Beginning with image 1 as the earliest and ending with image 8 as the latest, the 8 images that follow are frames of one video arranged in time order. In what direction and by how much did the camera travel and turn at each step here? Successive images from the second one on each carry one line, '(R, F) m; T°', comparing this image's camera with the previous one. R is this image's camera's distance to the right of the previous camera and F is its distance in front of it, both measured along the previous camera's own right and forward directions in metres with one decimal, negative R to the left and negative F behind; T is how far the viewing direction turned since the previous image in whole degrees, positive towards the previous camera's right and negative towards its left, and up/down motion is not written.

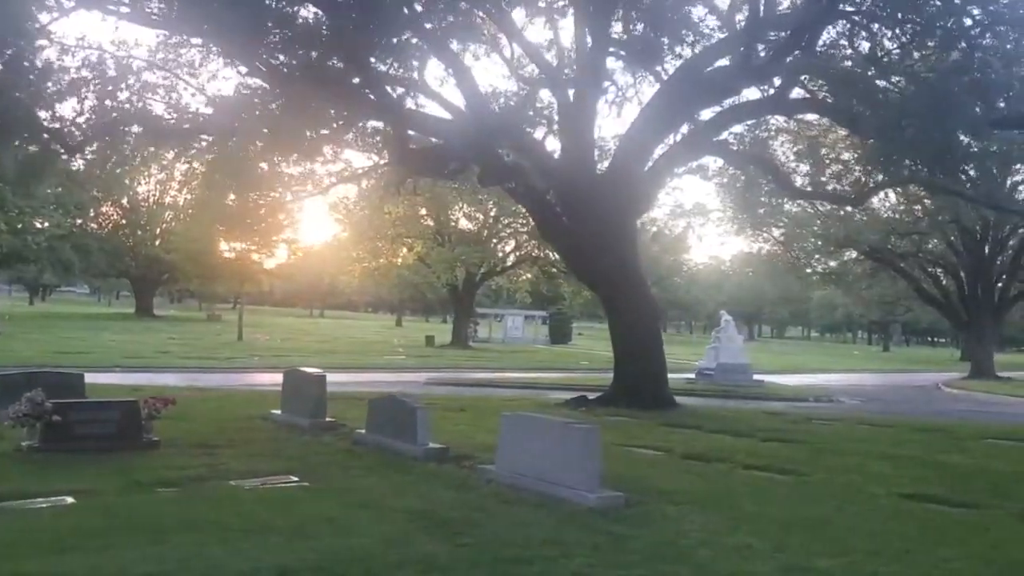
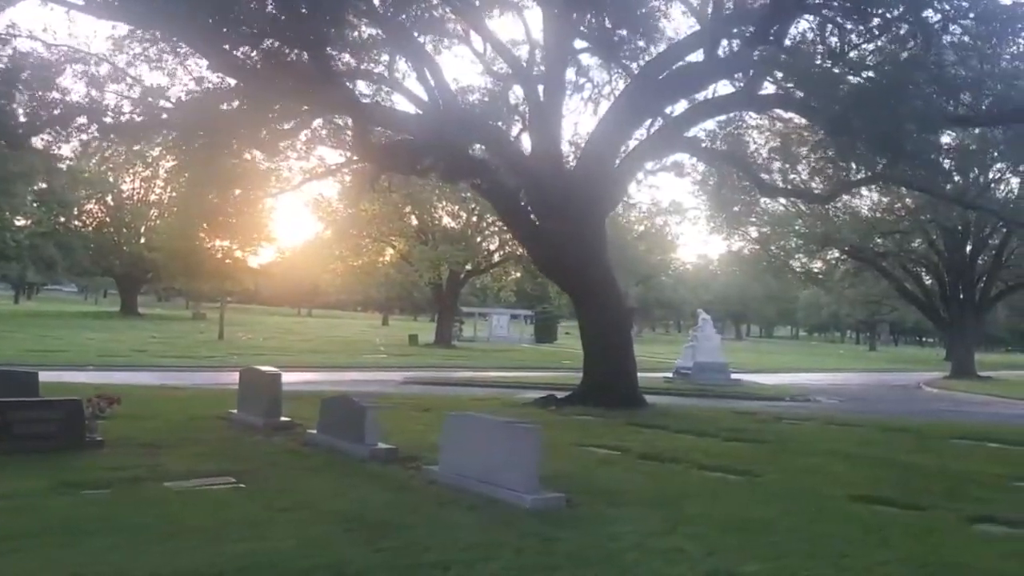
(+0.6, +0.3) m; 0°
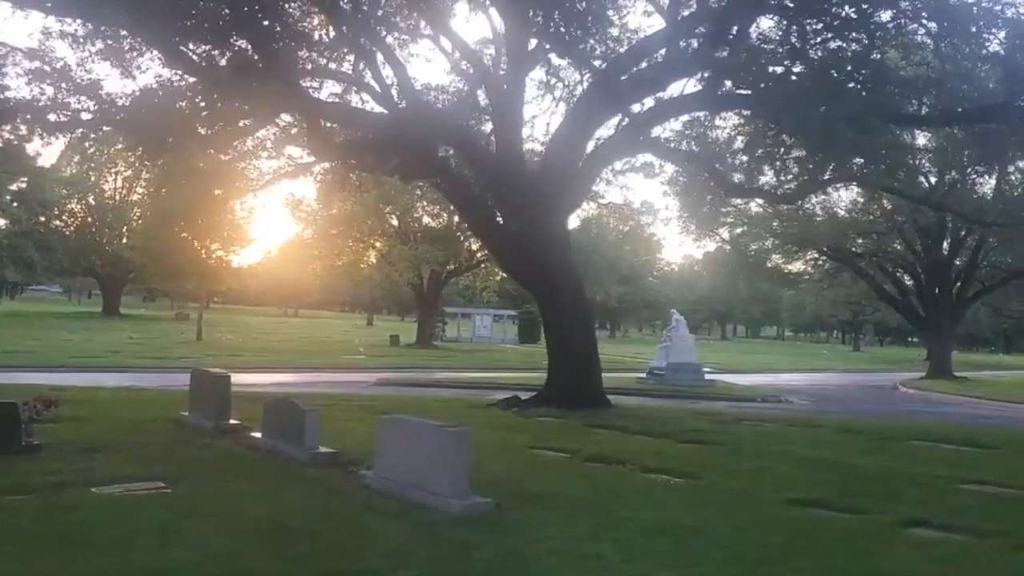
(+0.7, +0.2) m; +1°
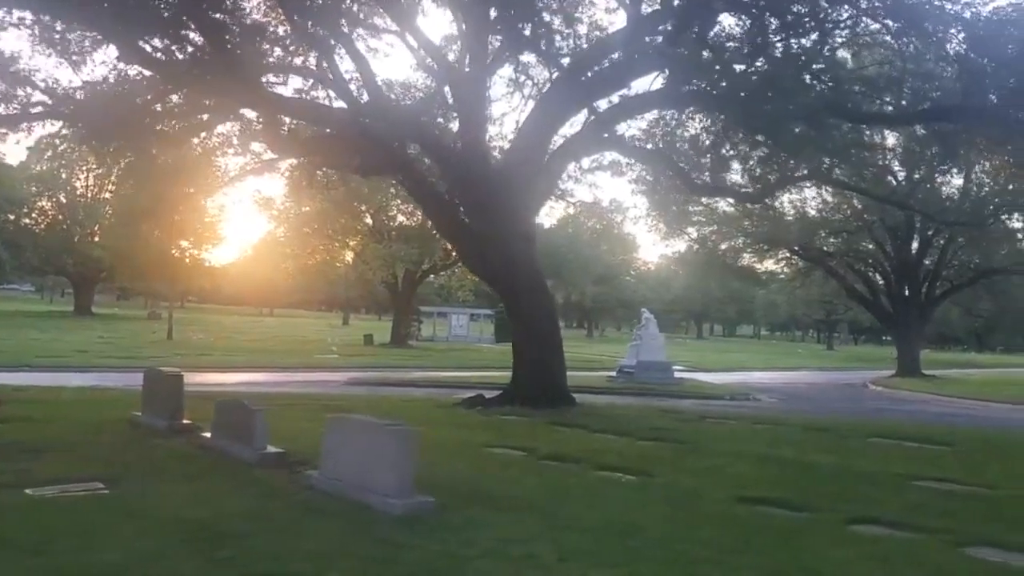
(+0.4, +0.1) m; +1°
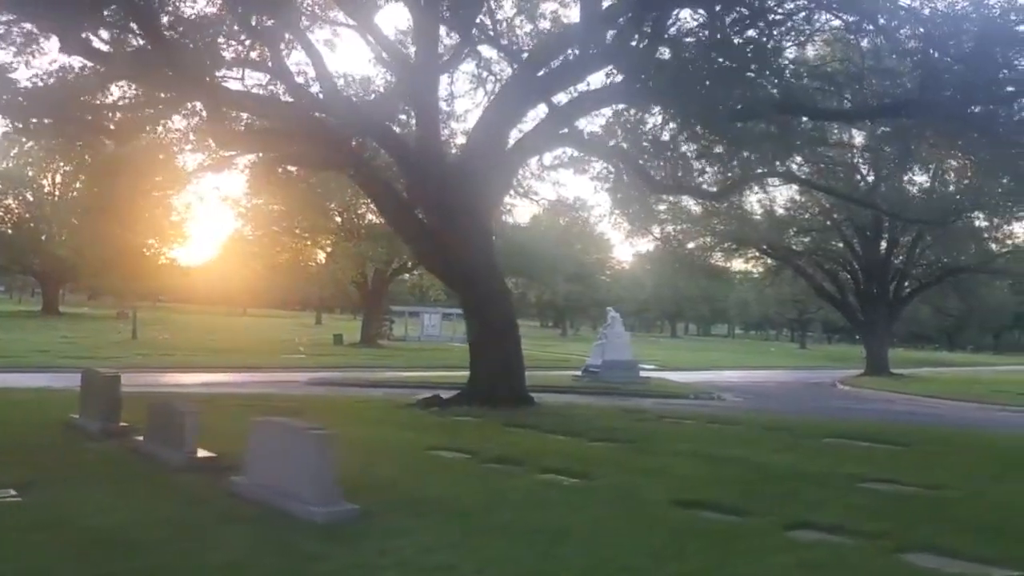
(+0.5, +0.3) m; +1°
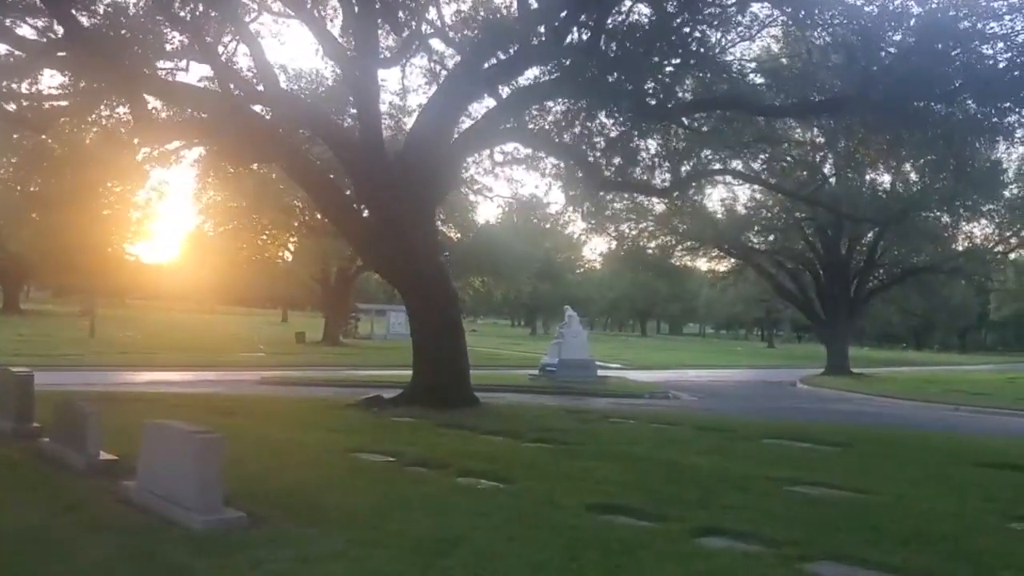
(+0.7, +0.3) m; +2°
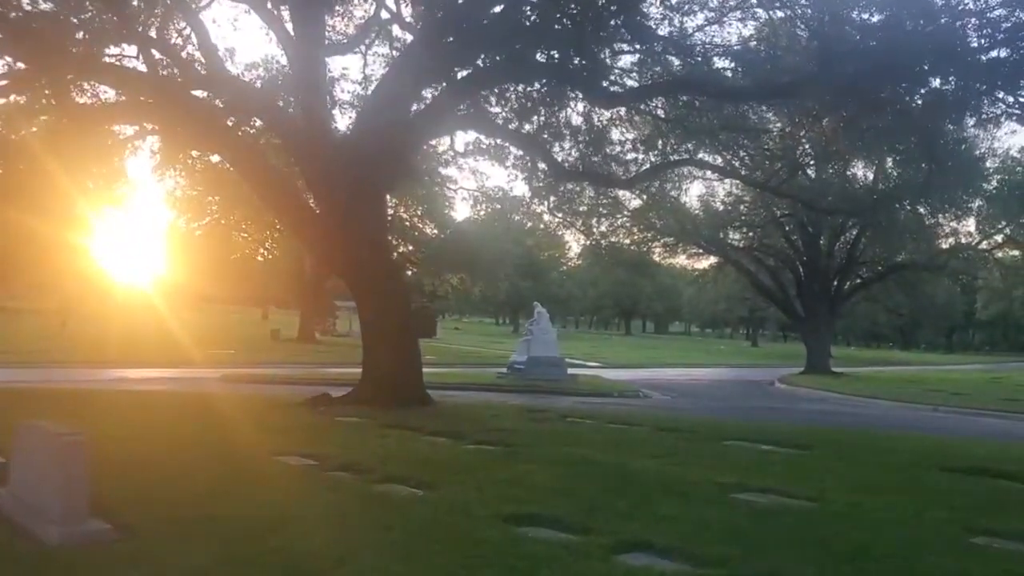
(+0.7, +0.8) m; +1°
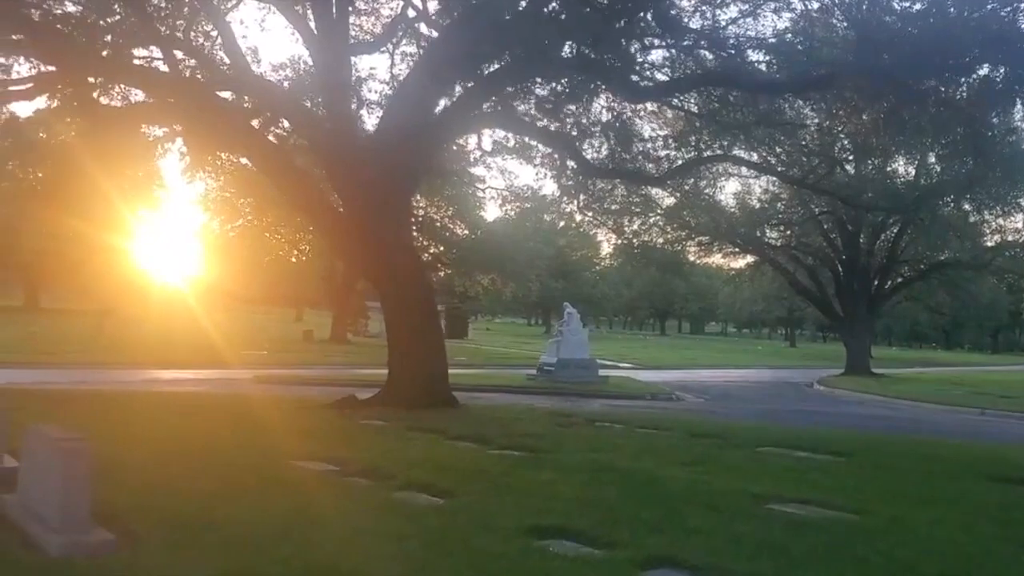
(+0.1, +0.4) m; -2°
